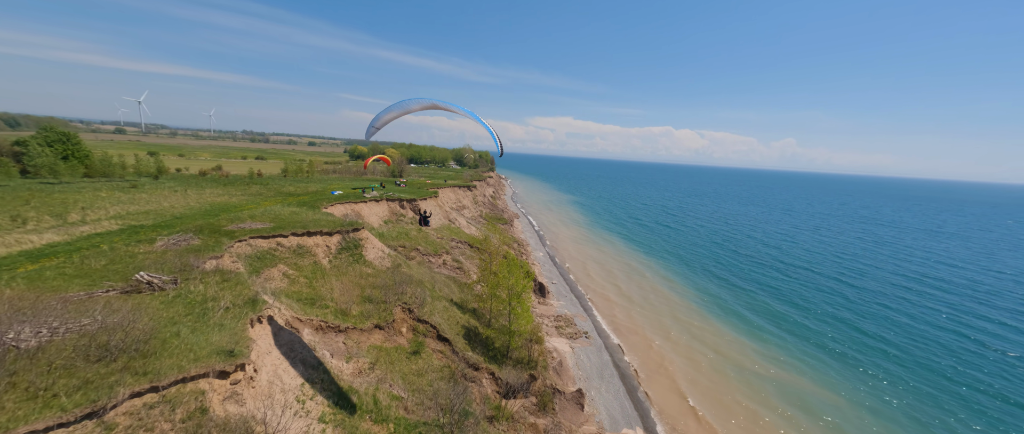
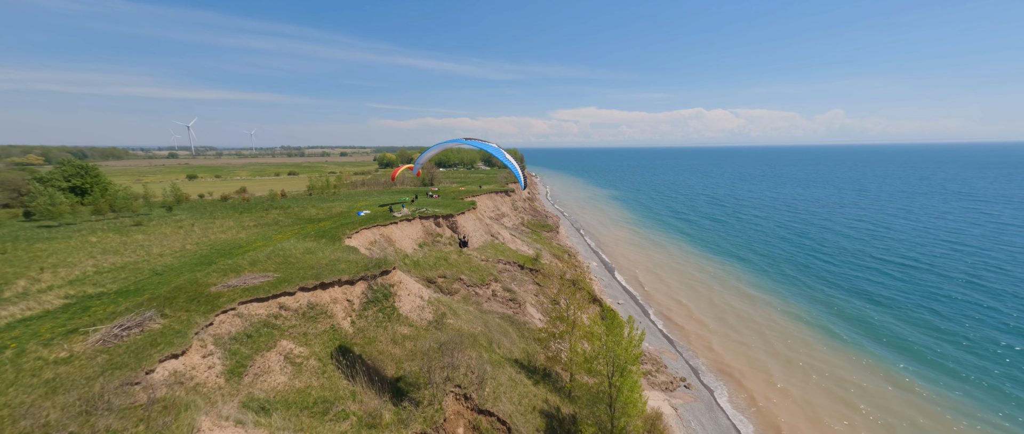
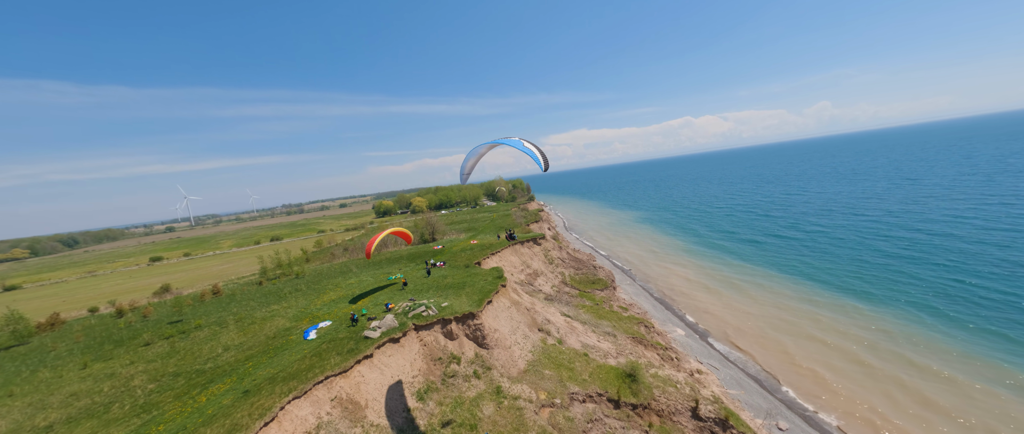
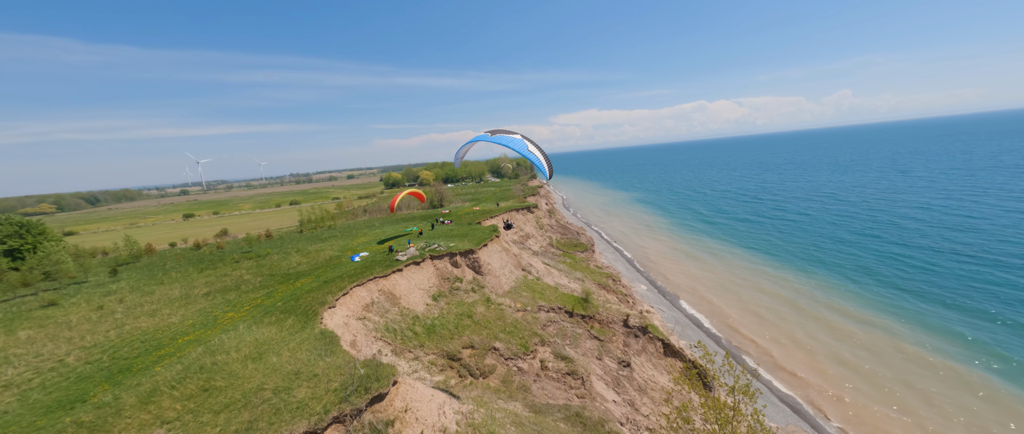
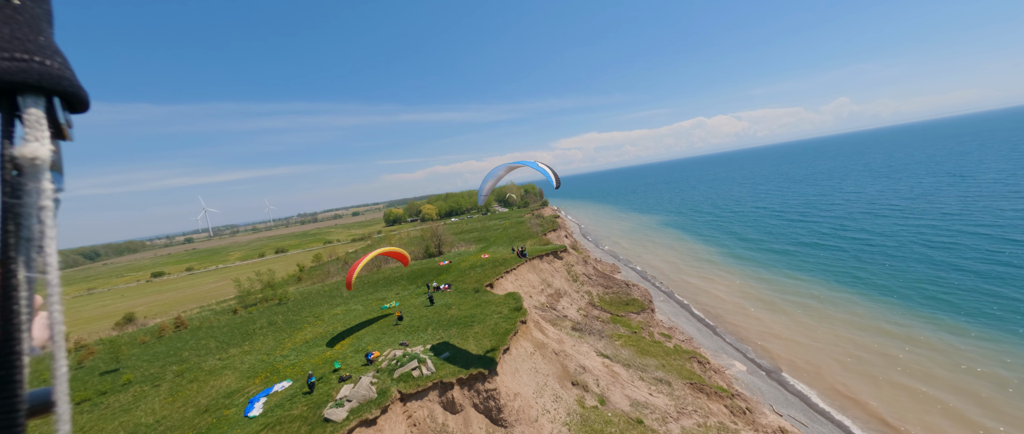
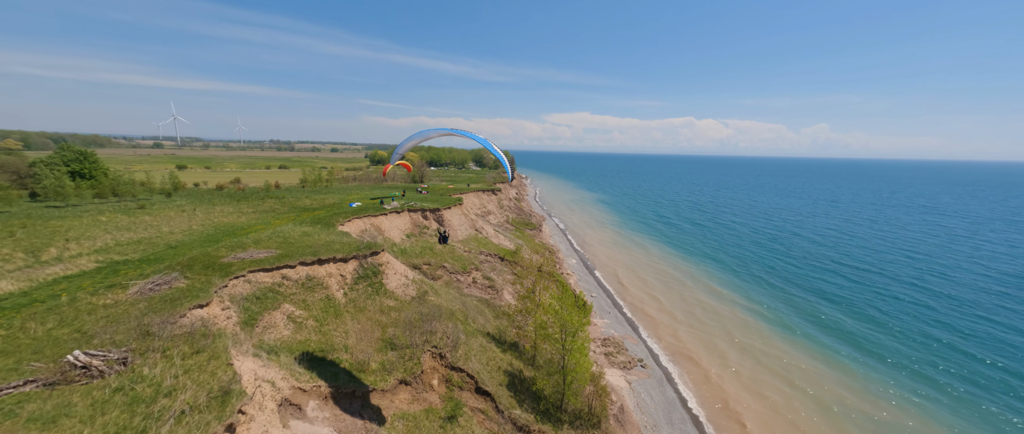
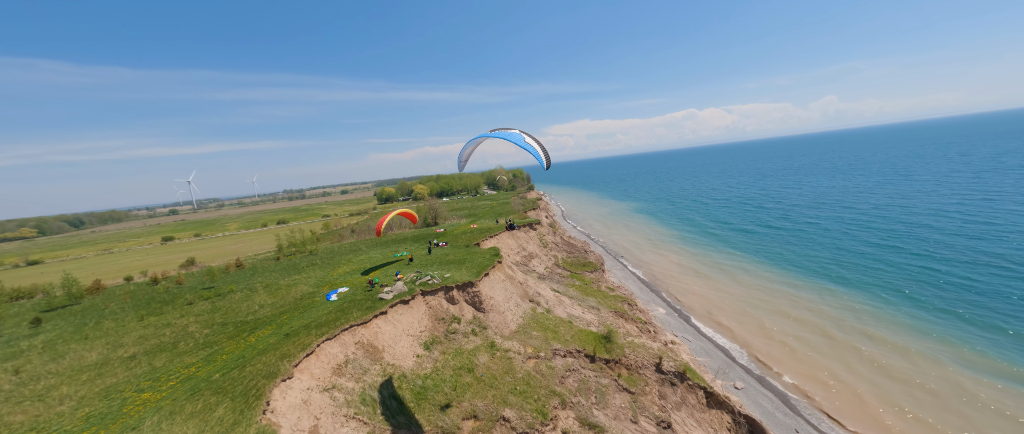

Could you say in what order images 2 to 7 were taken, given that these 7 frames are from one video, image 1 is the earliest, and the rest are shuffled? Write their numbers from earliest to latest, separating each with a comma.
6, 2, 4, 7, 3, 5
